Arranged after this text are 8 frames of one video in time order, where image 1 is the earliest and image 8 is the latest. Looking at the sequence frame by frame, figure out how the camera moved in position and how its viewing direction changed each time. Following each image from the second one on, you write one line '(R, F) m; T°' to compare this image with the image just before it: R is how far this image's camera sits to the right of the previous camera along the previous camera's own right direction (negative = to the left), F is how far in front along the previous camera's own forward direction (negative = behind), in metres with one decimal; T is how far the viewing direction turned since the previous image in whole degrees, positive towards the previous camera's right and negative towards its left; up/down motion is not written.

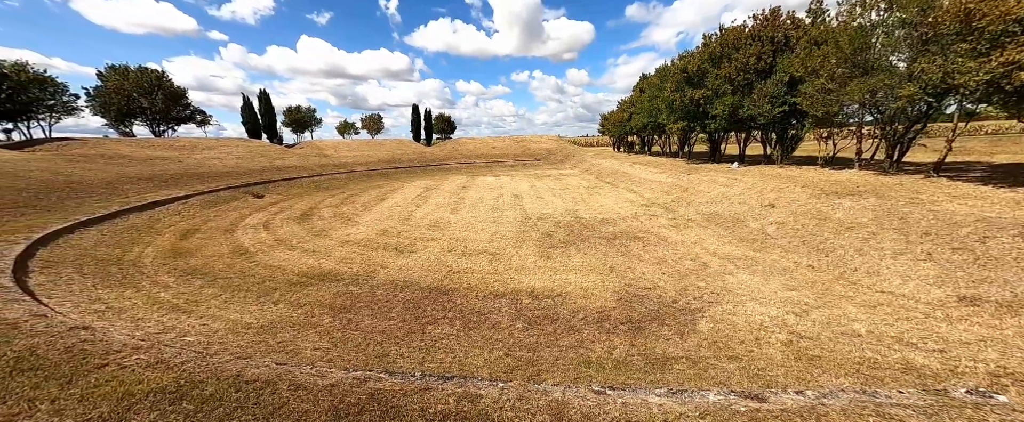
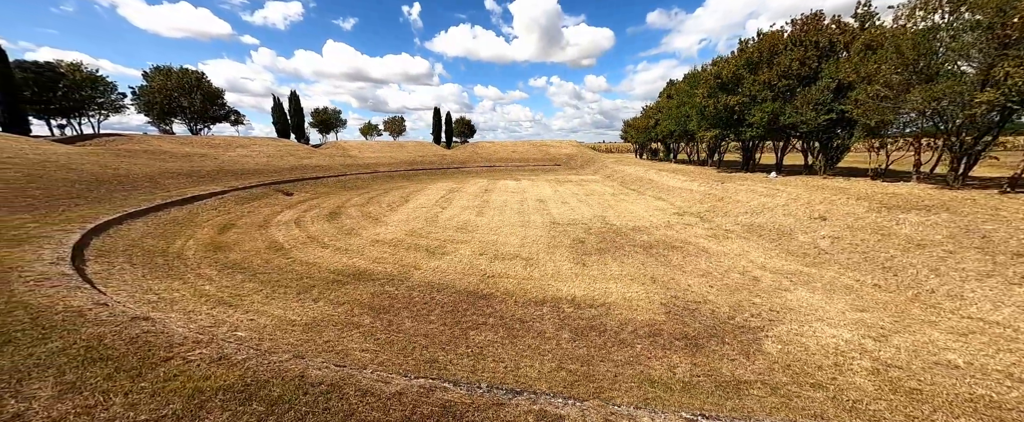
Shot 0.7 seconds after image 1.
(-0.4, +0.1) m; -3°
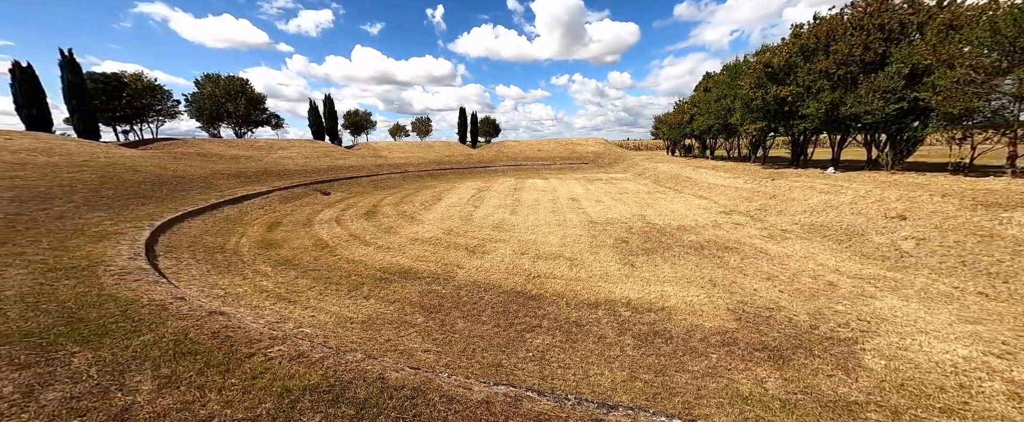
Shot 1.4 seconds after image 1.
(-0.5, +0.1) m; -5°
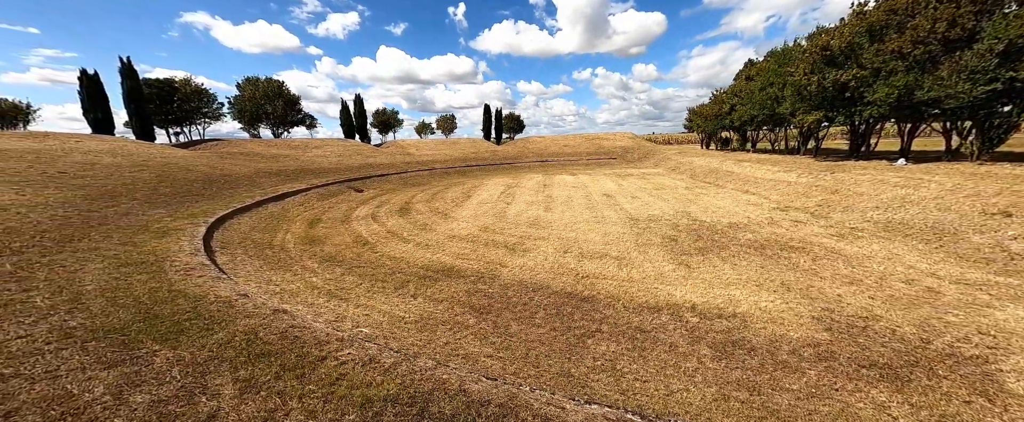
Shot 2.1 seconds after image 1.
(-0.5, +0.3) m; -4°
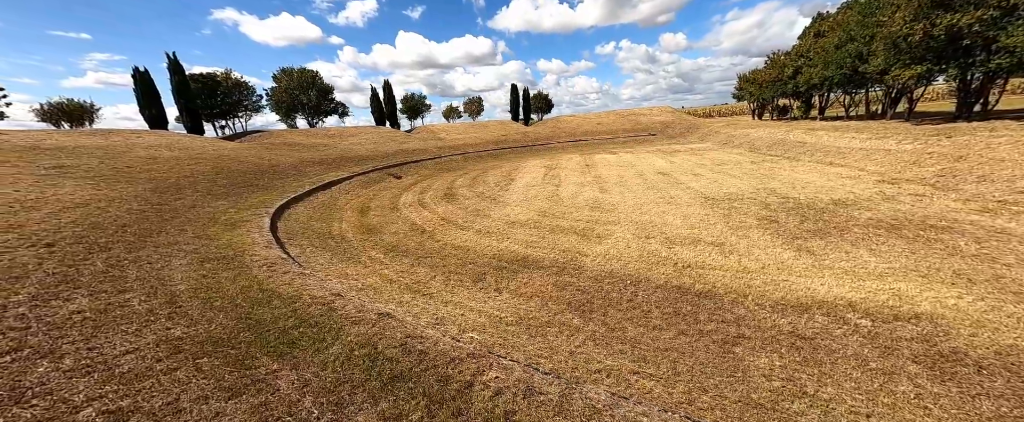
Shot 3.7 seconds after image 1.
(-1.2, +0.8) m; -5°
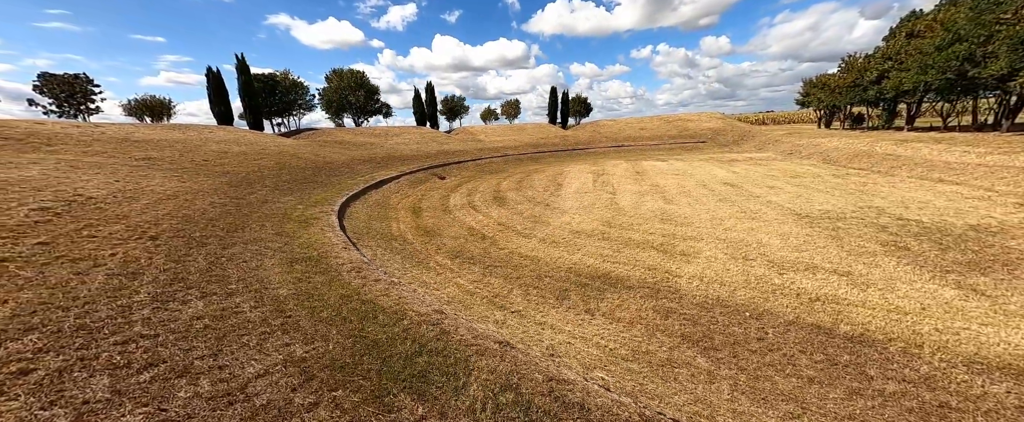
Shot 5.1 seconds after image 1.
(-1.2, +0.6) m; -6°
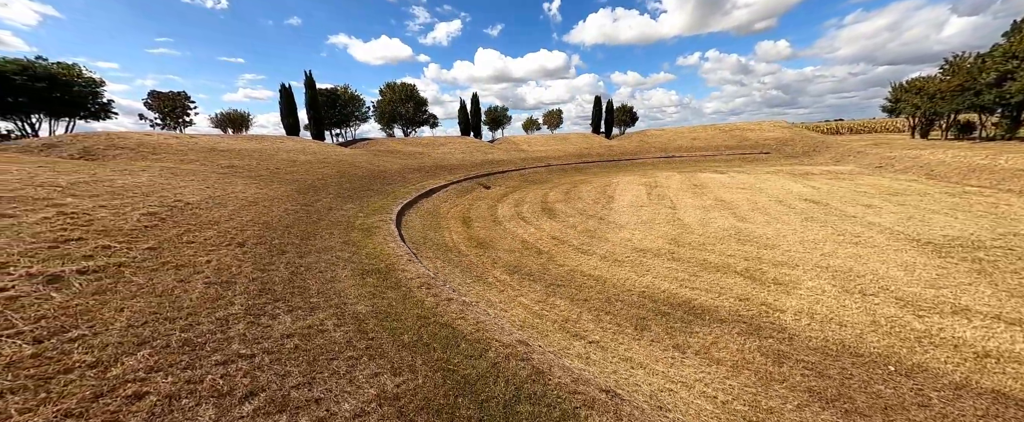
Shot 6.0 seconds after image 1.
(-0.7, +0.5) m; -7°
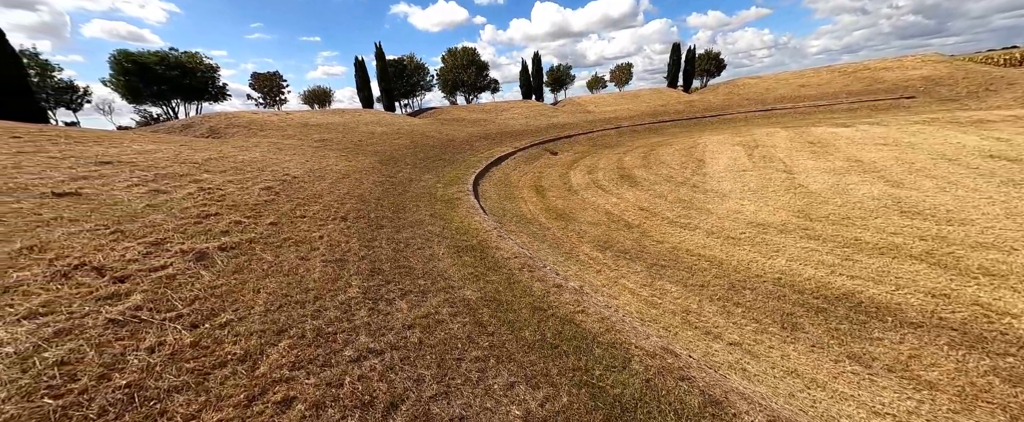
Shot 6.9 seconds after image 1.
(-0.8, +0.8) m; -12°
